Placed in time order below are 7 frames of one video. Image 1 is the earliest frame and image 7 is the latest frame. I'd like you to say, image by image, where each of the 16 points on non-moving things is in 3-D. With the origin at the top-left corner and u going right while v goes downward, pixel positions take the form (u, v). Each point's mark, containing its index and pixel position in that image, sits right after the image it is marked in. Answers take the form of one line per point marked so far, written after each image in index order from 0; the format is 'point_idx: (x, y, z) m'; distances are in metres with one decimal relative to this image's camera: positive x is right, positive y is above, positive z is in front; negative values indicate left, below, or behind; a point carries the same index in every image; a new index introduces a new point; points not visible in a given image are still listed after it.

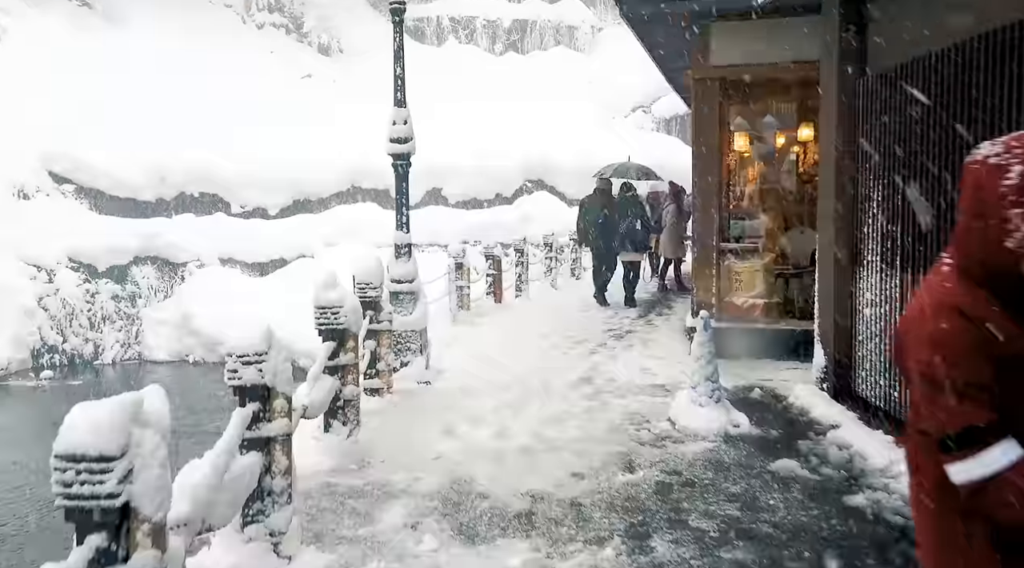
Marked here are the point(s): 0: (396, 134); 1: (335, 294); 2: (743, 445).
0: (-1.2, +1.6, +8.2) m
1: (-1.3, -0.1, +5.5) m
2: (+1.7, -1.2, +5.7) m
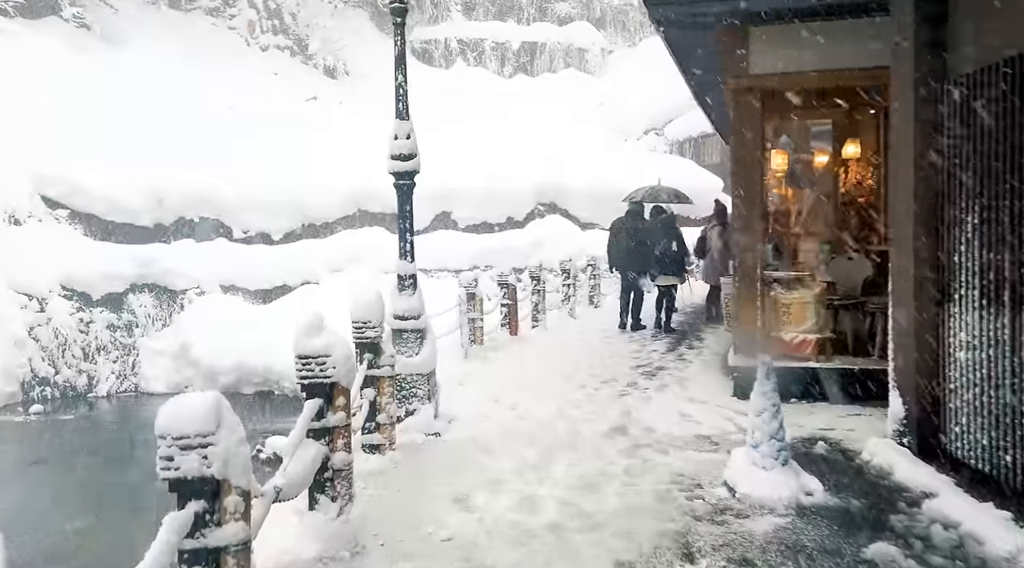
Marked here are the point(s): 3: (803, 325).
0: (-1.0, +1.3, +7.2) m
1: (-1.1, -0.3, +4.5) m
2: (+1.8, -1.4, +4.7) m
3: (+2.9, -0.4, +7.7) m
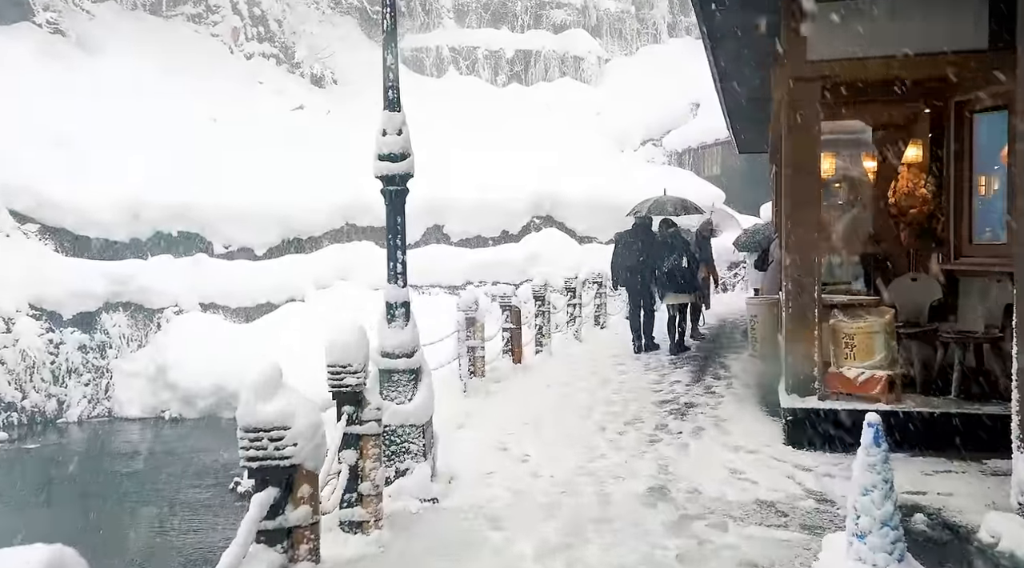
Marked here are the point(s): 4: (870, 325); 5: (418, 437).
0: (-0.9, +1.0, +6.0) m
1: (-1.0, -0.5, +3.2) m
2: (+2.0, -1.6, +3.4) m
3: (+3.0, -0.6, +6.5) m
4: (+3.0, -0.3, +6.5) m
5: (-0.7, -1.1, +5.9) m
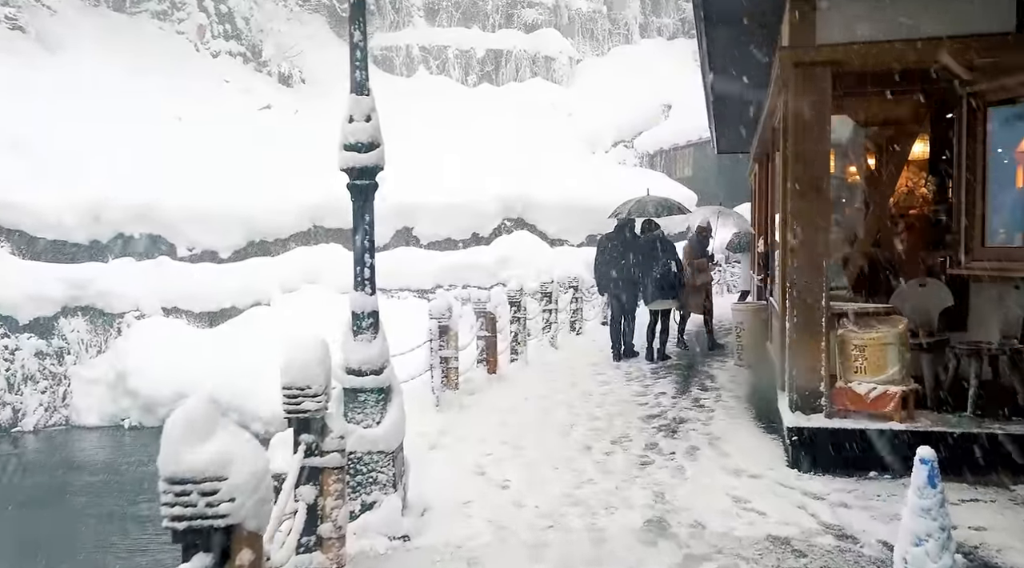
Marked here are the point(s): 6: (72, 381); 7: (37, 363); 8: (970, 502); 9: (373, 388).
0: (-1.1, +1.0, +5.3) m
1: (-1.0, -0.6, +2.6) m
2: (+1.9, -1.6, +2.8) m
3: (+2.8, -0.7, +6.0) m
4: (+2.8, -0.4, +6.0) m
5: (-0.8, -1.2, +5.2) m
6: (-9.8, -2.2, +16.9) m
7: (-10.6, -1.8, +17.0) m
8: (+2.9, -1.4, +5.0) m
9: (-0.9, -0.7, +5.2) m
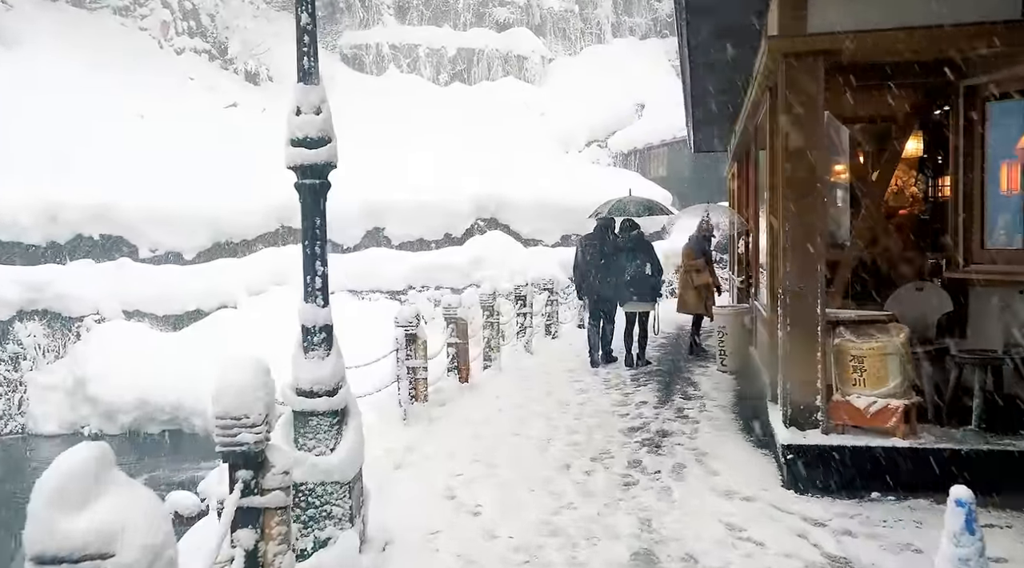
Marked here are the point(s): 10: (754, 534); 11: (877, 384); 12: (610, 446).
0: (-1.3, +0.9, +4.7) m
1: (-1.1, -0.6, +2.0) m
2: (+1.9, -1.7, +2.4) m
3: (+2.6, -0.7, +5.6) m
4: (+2.6, -0.4, +5.5) m
5: (-1.0, -1.3, +4.6) m
6: (-10.3, -2.3, +16.0) m
7: (-11.2, -1.9, +16.1) m
8: (+2.8, -1.4, +4.6) m
9: (-1.1, -0.8, +4.7) m
10: (+1.5, -1.5, +4.8) m
11: (+2.6, -0.7, +5.6) m
12: (+0.9, -1.5, +7.0) m
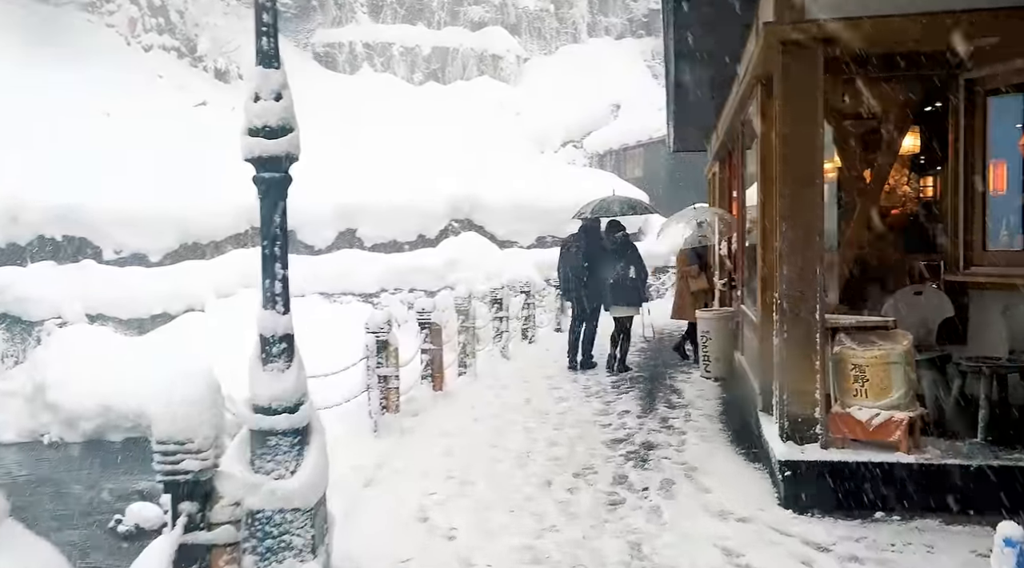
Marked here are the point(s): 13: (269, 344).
0: (-1.4, +0.9, +4.3) m
1: (-1.1, -0.6, +1.6) m
2: (+1.8, -1.7, +2.0) m
3: (+2.5, -0.8, +5.2) m
4: (+2.5, -0.5, +5.2) m
5: (-1.1, -1.3, +4.2) m
6: (-10.8, -2.4, +15.2) m
7: (-11.7, -2.0, +15.3) m
8: (+2.7, -1.5, +4.3) m
9: (-1.2, -0.8, +4.2) m
10: (+1.4, -1.6, +4.4) m
11: (+2.5, -0.7, +5.2) m
12: (+0.7, -1.5, +6.6) m
13: (-1.3, -0.3, +4.3) m
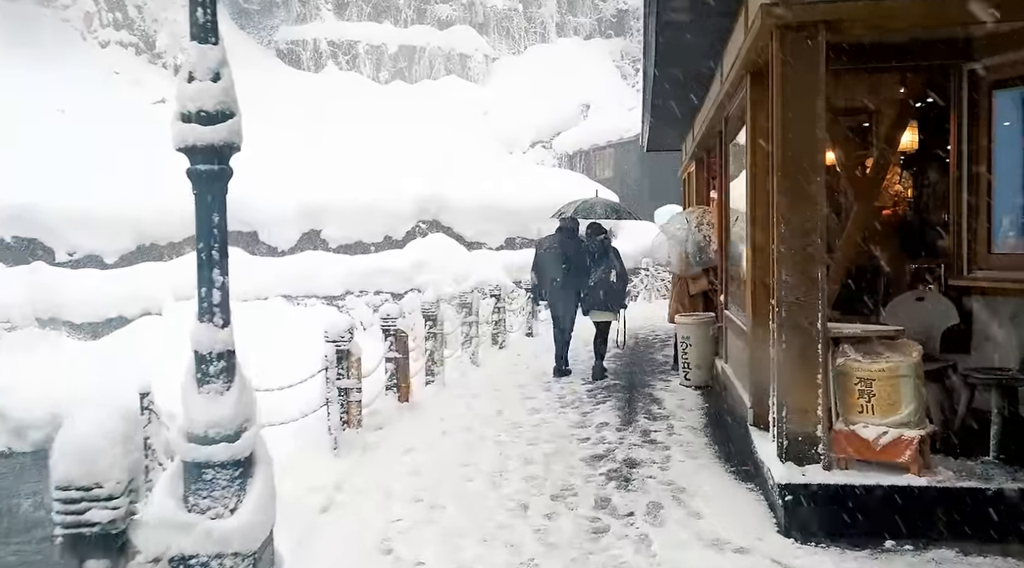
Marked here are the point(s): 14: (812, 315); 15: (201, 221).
0: (-1.5, +0.8, +3.7) m
1: (-1.1, -0.7, +1.0) m
2: (+1.8, -1.7, +1.5) m
3: (+2.3, -0.8, +4.8) m
4: (+2.3, -0.5, +4.8) m
5: (-1.2, -1.3, +3.6) m
6: (-11.3, -2.4, +14.2) m
7: (-12.2, -2.0, +14.3) m
8: (+2.5, -1.5, +3.8) m
9: (-1.3, -0.8, +3.6) m
10: (+1.2, -1.6, +3.9) m
11: (+2.3, -0.8, +4.8) m
12: (+0.5, -1.5, +6.1) m
13: (-1.5, -0.4, +3.7) m
14: (+1.9, -0.2, +4.9) m
15: (-1.5, +0.3, +3.7) m
